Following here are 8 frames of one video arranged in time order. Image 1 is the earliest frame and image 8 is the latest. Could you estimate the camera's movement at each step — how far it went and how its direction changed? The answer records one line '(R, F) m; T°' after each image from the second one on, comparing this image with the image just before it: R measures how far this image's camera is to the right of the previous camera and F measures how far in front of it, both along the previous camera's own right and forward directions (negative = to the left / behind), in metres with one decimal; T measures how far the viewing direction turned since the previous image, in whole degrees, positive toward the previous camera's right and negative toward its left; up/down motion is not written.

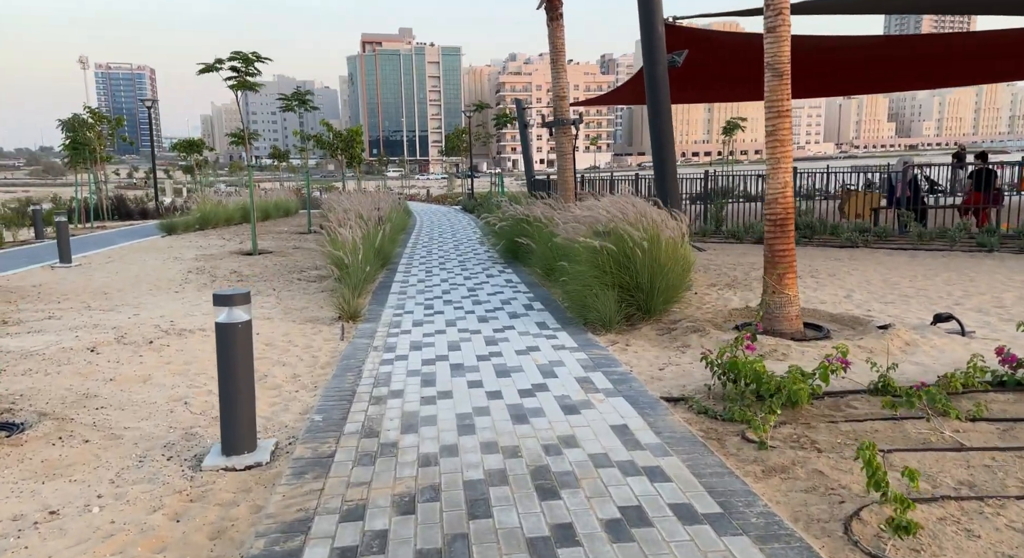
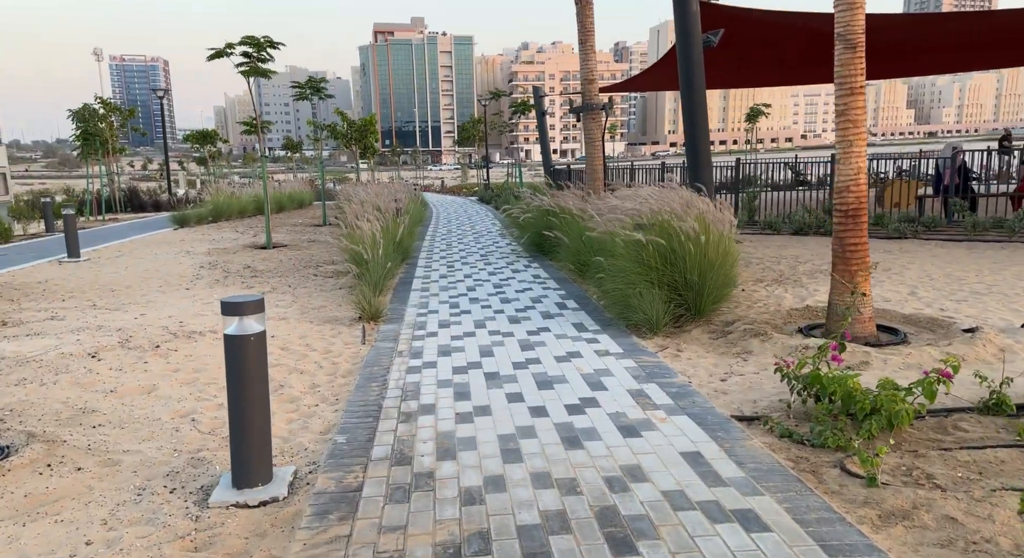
(-0.2, +0.5) m; -1°
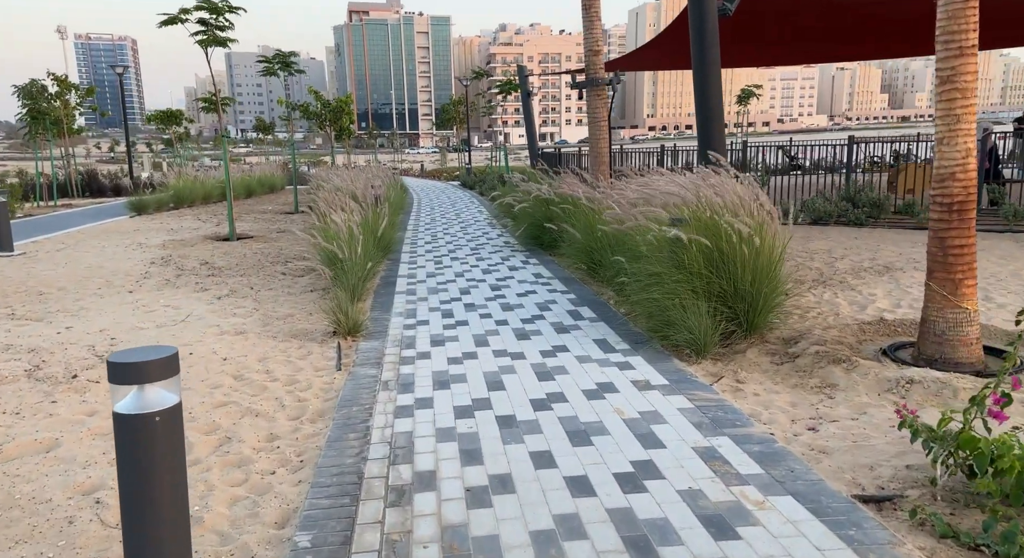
(-0.2, +1.1) m; +2°
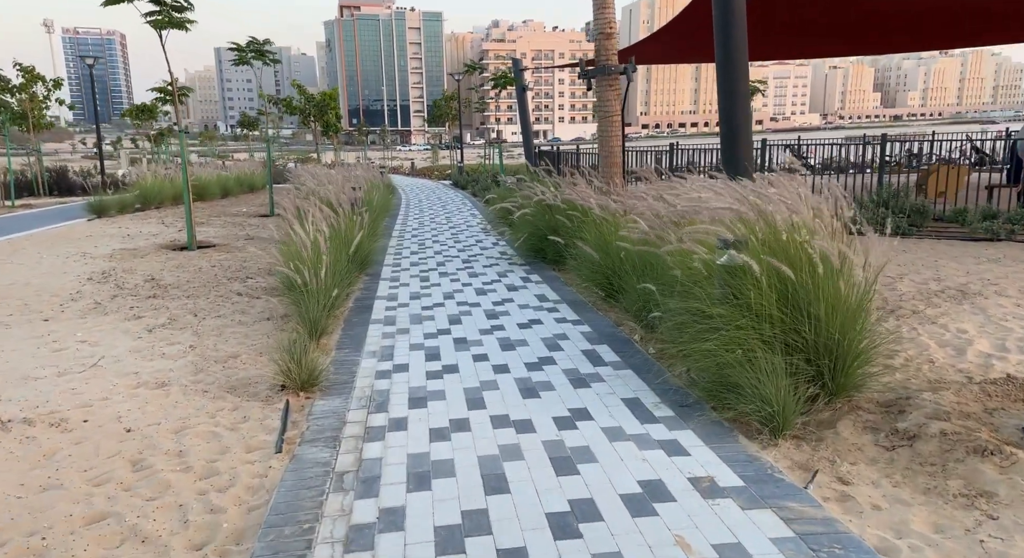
(-0.1, +1.2) m; +1°
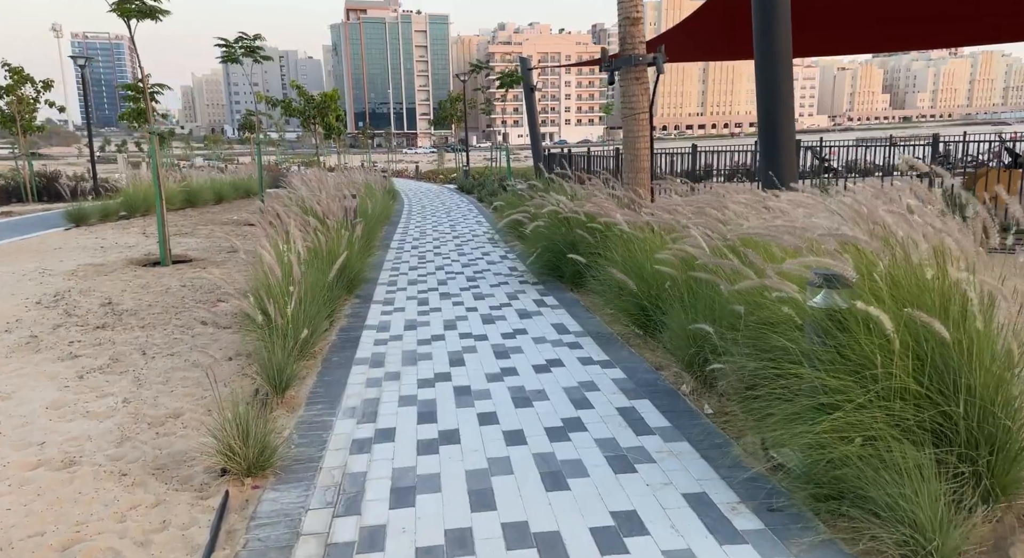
(0.0, +1.0) m; -1°
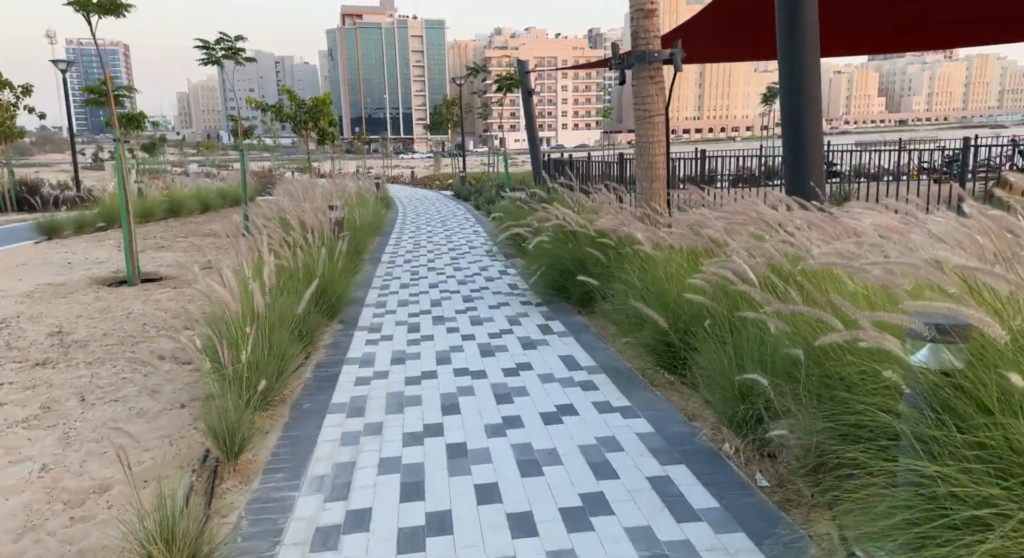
(0.0, +0.7) m; 0°
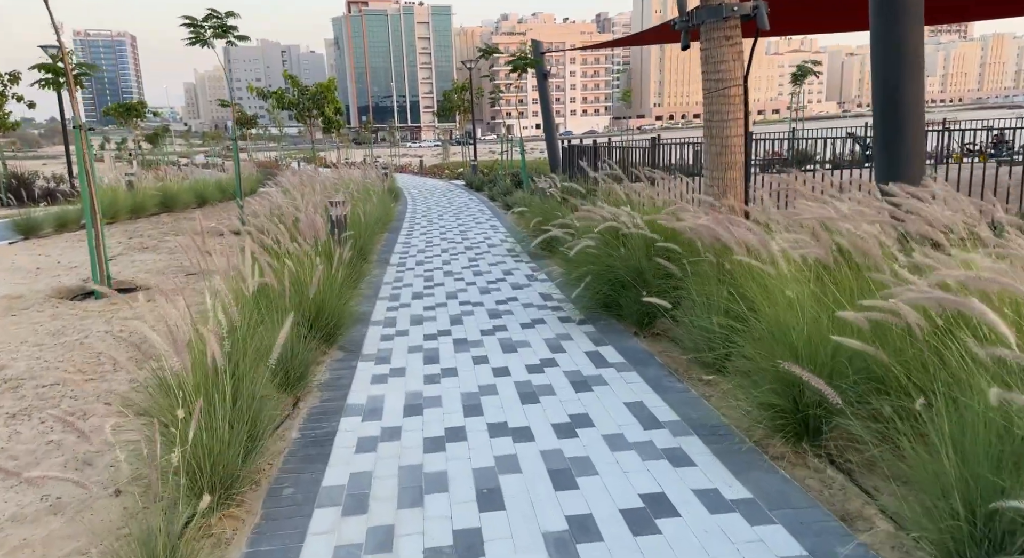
(-0.2, +1.2) m; -1°
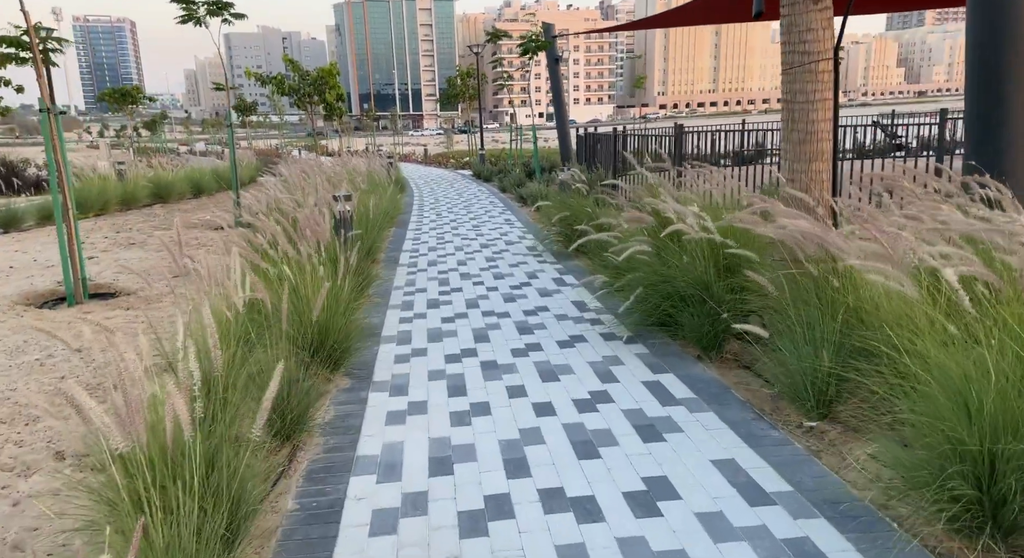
(-0.2, +0.8) m; 0°
